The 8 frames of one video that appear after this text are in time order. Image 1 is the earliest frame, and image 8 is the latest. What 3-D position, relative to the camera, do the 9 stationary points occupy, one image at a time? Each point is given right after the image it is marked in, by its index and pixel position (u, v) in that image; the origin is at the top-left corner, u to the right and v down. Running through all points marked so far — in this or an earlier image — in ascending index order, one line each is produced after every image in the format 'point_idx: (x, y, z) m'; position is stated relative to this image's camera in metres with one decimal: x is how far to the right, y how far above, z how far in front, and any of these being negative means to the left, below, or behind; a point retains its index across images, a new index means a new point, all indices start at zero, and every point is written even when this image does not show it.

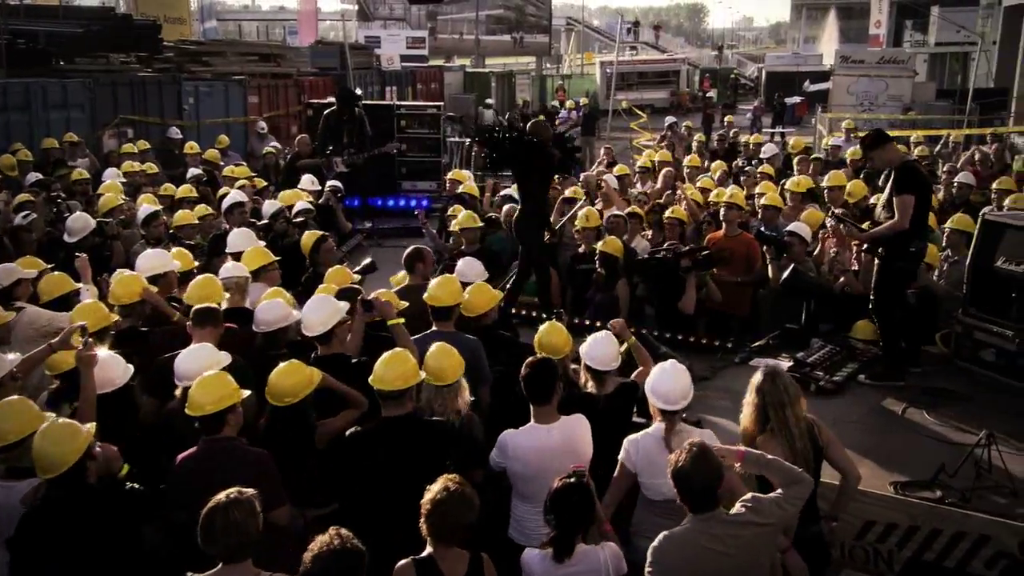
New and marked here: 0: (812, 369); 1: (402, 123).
0: (+2.5, -0.7, +7.7) m
1: (-2.0, +3.0, +16.8) m
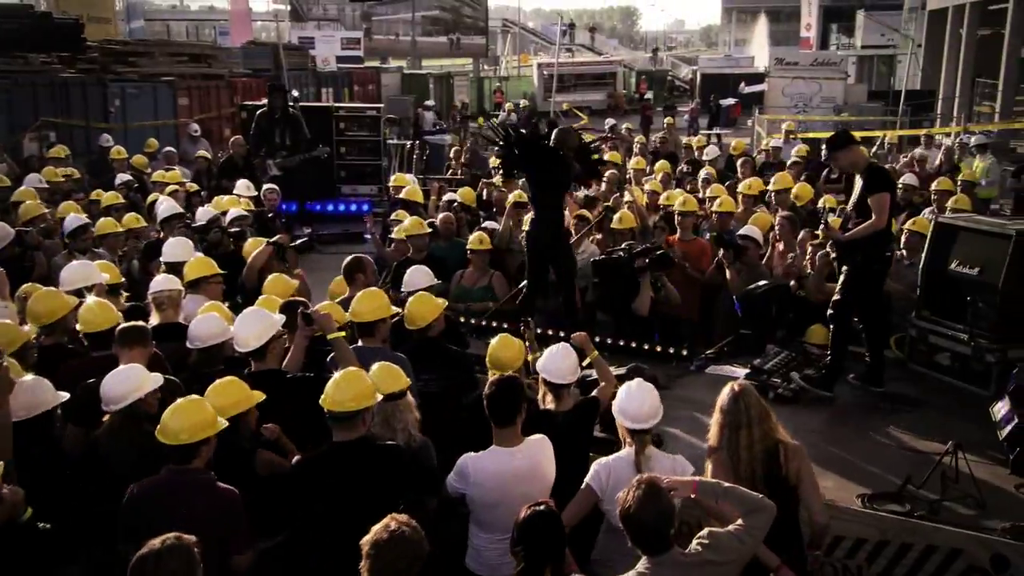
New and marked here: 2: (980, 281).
0: (+2.1, -0.7, +7.6) m
1: (-3.0, +2.8, +16.3) m
2: (+3.6, +0.1, +7.3) m
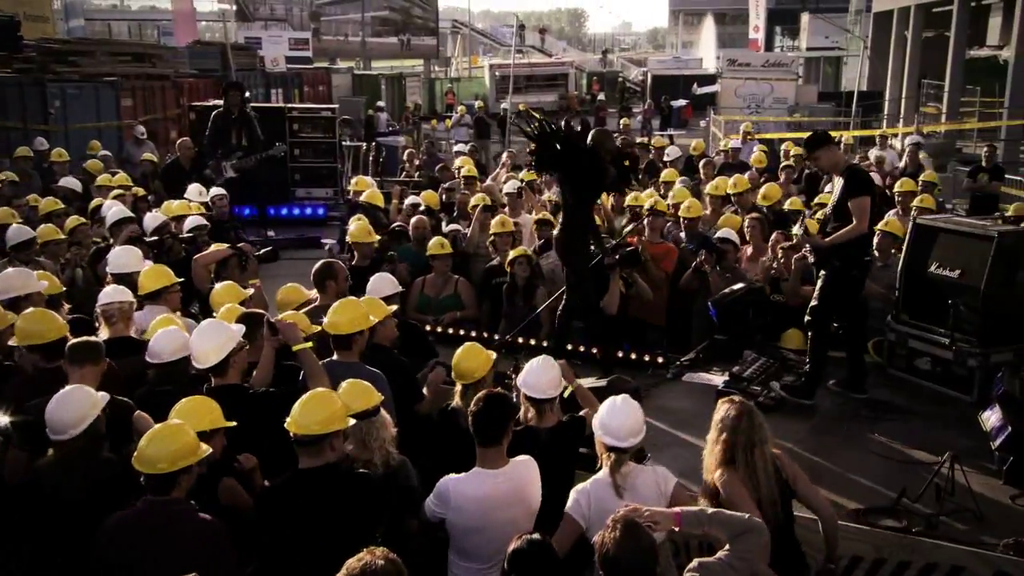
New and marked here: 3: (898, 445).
0: (+1.9, -0.8, +7.3) m
1: (-3.7, +2.7, +15.8) m
2: (+3.4, 0.0, +7.1) m
3: (+2.7, -1.1, +6.4) m
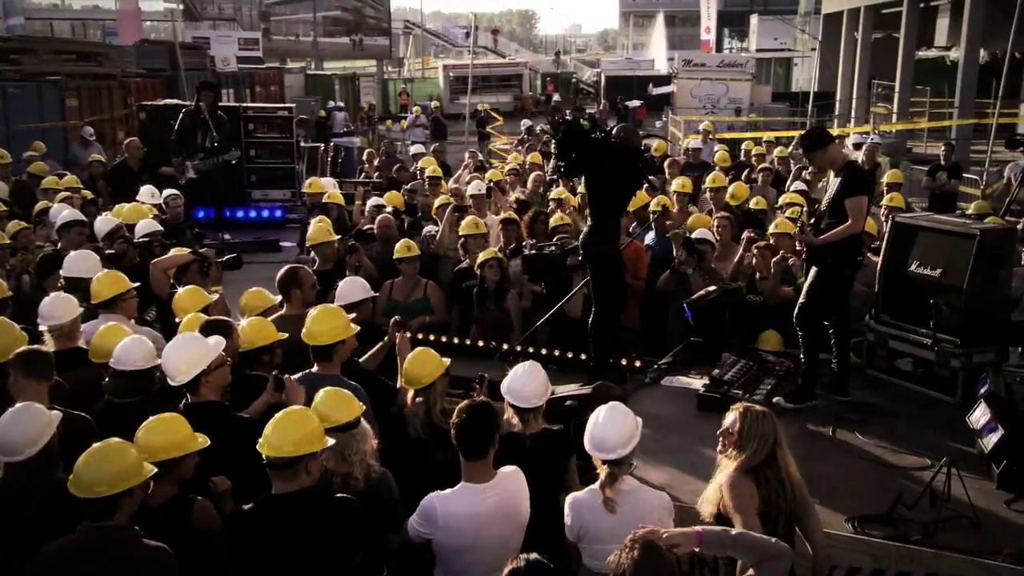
0: (+1.7, -0.8, +7.2) m
1: (-4.3, +2.6, +15.4) m
2: (+3.2, 0.0, +7.0) m
3: (+2.5, -1.1, +6.3) m
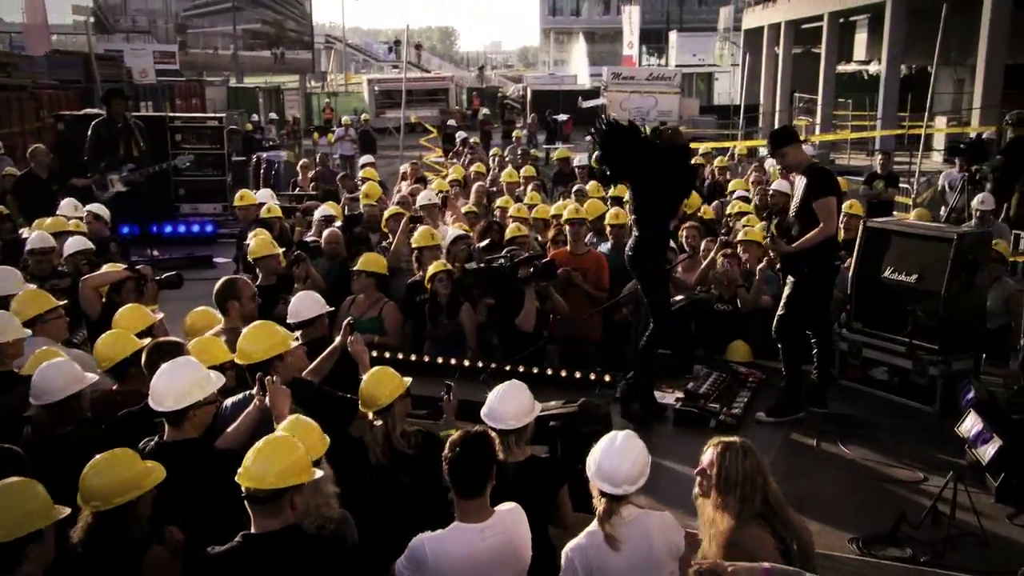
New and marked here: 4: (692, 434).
0: (+1.4, -0.8, +6.9) m
1: (-5.3, +2.3, +14.6) m
2: (+3.0, 0.0, +6.9) m
3: (+2.3, -1.1, +6.1) m
4: (+1.3, -1.1, +6.8) m
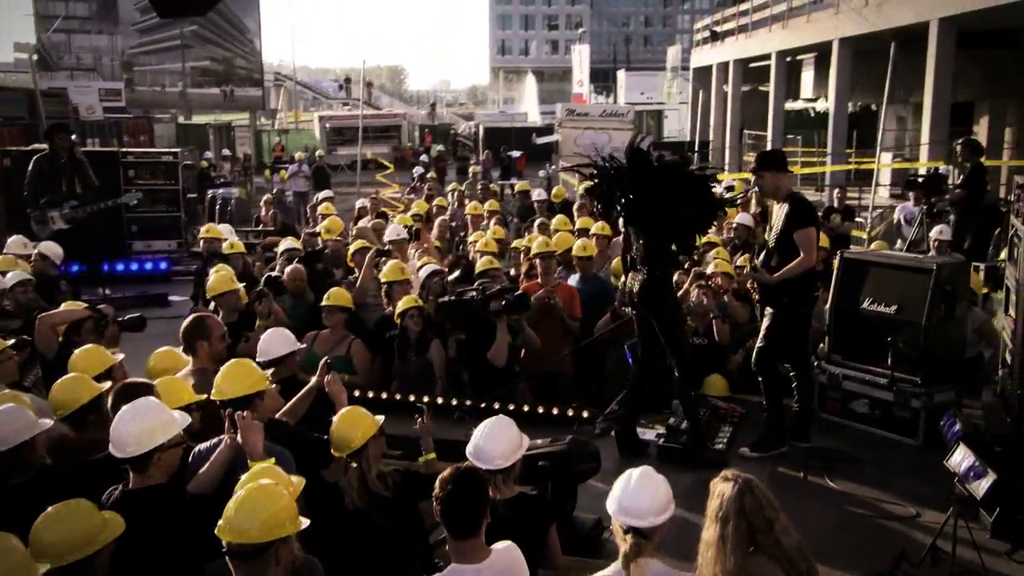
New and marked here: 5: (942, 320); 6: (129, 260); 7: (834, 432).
0: (+1.3, -1.1, +6.7) m
1: (-5.8, +1.7, +14.2) m
2: (+2.8, -0.2, +6.8) m
3: (+2.2, -1.3, +5.9) m
4: (+1.2, -1.3, +6.6) m
5: (+3.0, -0.2, +6.6) m
6: (-5.8, +0.4, +14.1) m
7: (+2.5, -1.1, +7.1) m
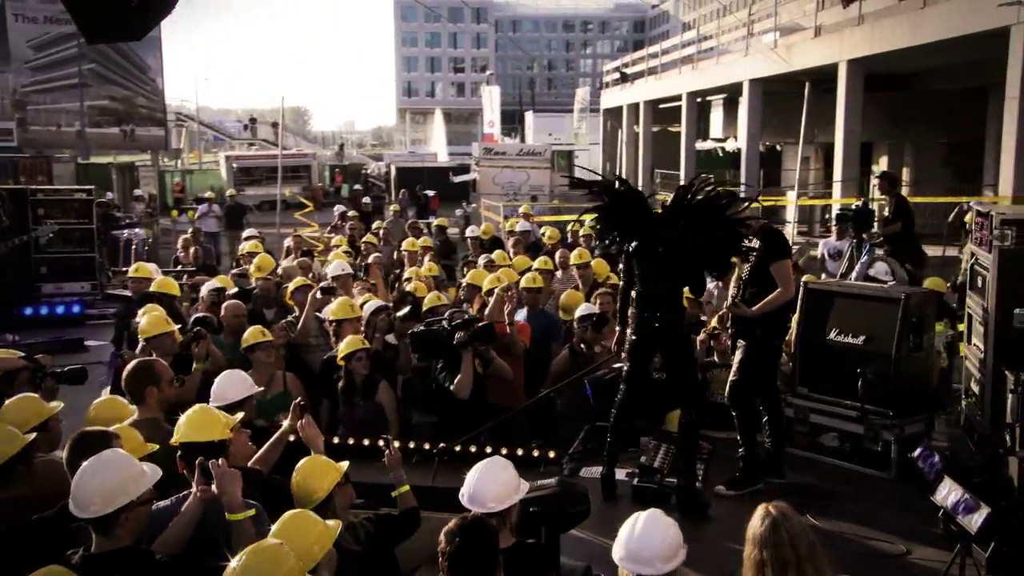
0: (+1.1, -1.3, +6.4) m
1: (-6.8, +1.1, +13.3) m
2: (+2.6, -0.4, +6.8) m
3: (+2.1, -1.5, +5.8) m
4: (+1.0, -1.5, +6.3) m
5: (+2.8, -0.4, +6.6) m
6: (-6.8, -0.2, +13.2) m
7: (+2.2, -1.3, +7.0) m
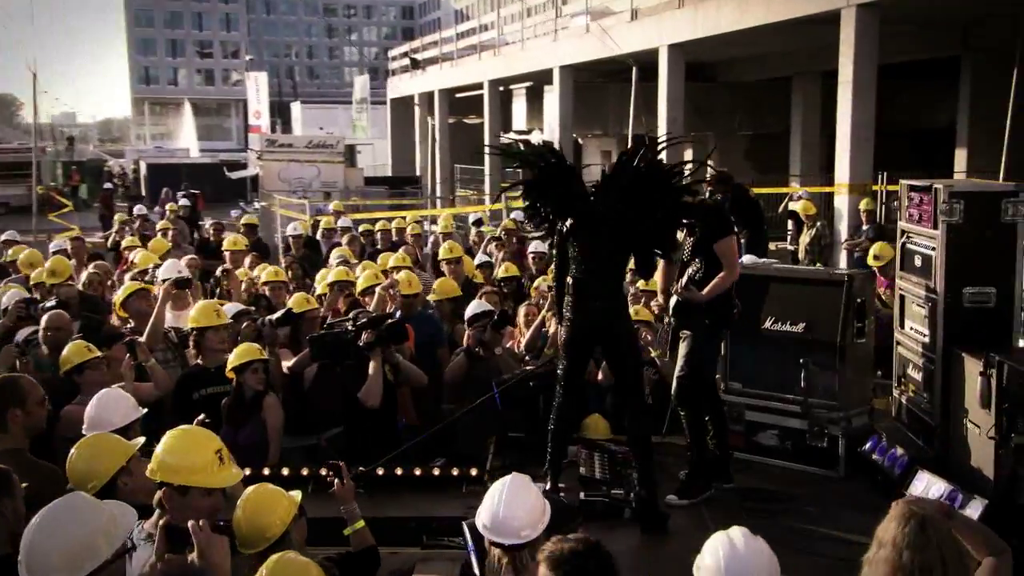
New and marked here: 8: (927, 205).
0: (+0.6, -1.3, +5.6) m
1: (-8.7, +0.9, +10.4) m
2: (+2.0, -0.3, +6.3) m
3: (+1.8, -1.4, +5.2) m
4: (+0.6, -1.5, +5.5) m
5: (+2.3, -0.3, +6.2) m
6: (-8.6, -0.4, +10.3) m
7: (+1.6, -1.2, +6.4) m
8: (+2.7, +0.5, +6.2) m
